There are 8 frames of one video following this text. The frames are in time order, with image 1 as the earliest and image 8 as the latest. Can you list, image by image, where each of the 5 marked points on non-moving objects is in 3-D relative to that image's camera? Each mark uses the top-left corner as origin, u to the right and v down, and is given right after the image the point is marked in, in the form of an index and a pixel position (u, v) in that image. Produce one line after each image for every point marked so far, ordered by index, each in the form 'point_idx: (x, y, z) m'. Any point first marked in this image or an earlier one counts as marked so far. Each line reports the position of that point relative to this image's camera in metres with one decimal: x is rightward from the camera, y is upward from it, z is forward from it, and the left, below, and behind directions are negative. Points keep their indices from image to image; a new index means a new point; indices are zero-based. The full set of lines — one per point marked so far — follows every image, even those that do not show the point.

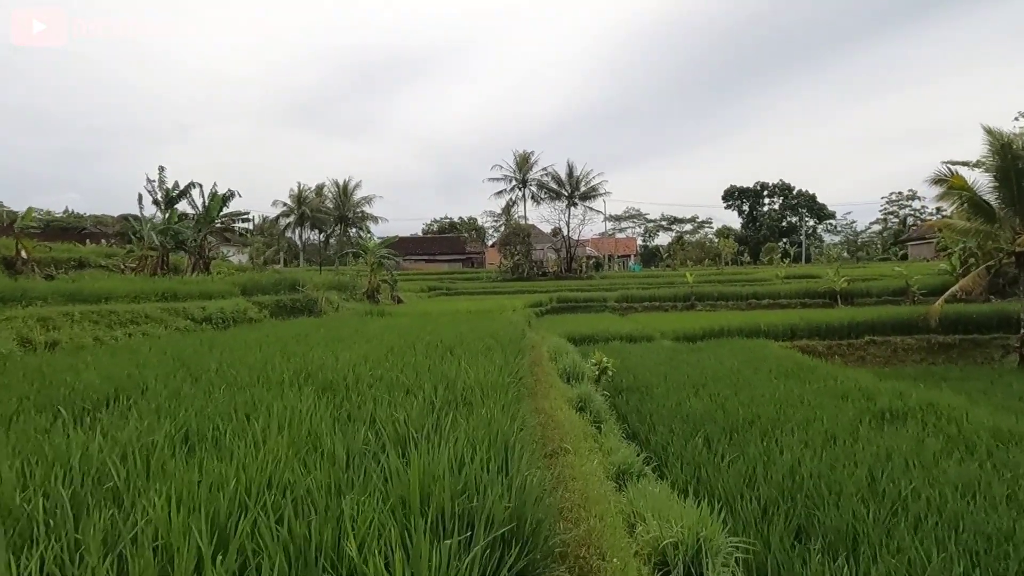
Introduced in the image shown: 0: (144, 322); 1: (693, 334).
0: (-4.4, -0.4, +7.9) m
1: (+3.3, -0.8, +12.1) m
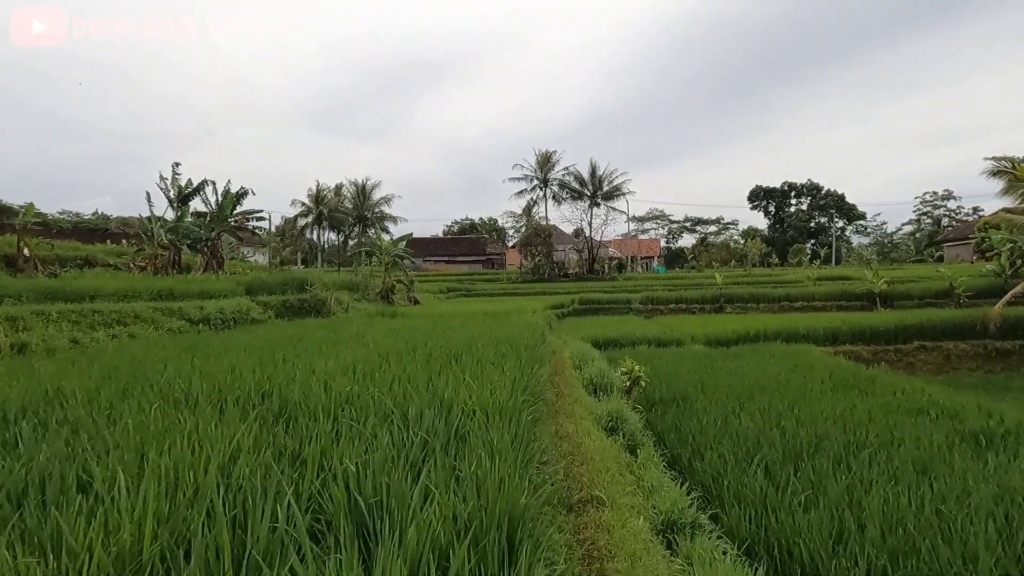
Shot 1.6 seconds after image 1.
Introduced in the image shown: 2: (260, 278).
0: (-4.2, -0.4, +7.3) m
1: (+3.6, -0.8, +11.2) m
2: (-4.5, +0.2, +11.7) m
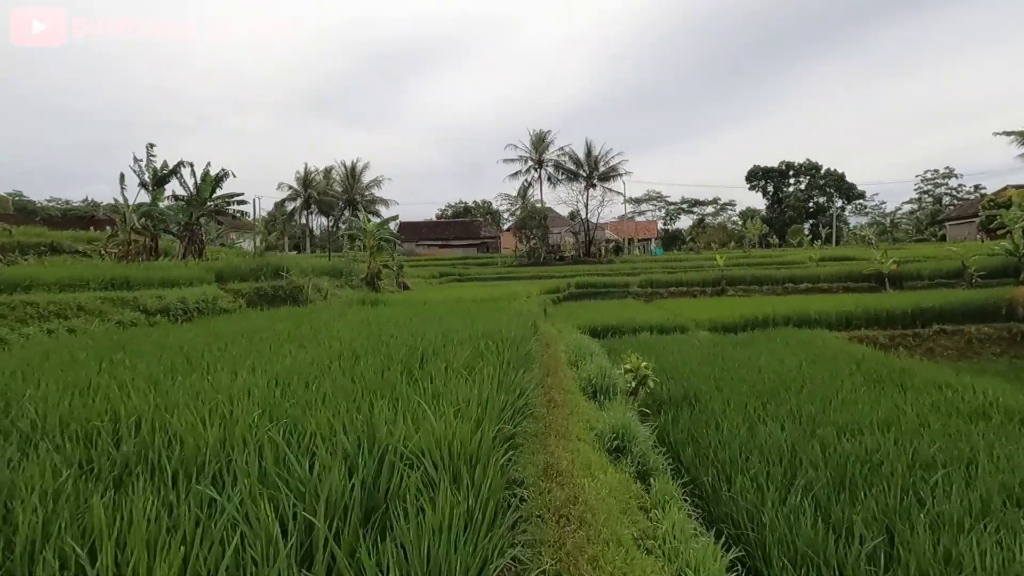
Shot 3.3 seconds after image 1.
0: (-4.3, -0.3, +6.5) m
1: (+3.5, -0.6, +10.5) m
2: (-4.6, +0.4, +10.9) m
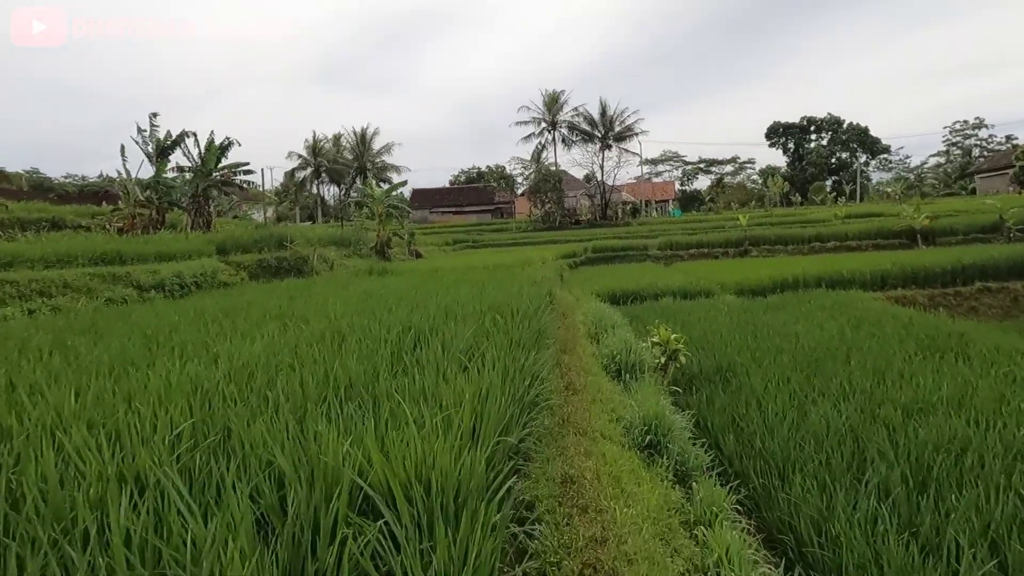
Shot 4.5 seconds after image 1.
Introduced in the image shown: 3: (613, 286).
0: (-4.2, -0.1, +6.1) m
1: (+3.7, 0.0, +9.9) m
2: (-4.4, +0.8, +10.5) m
3: (+1.5, 0.0, +9.6) m
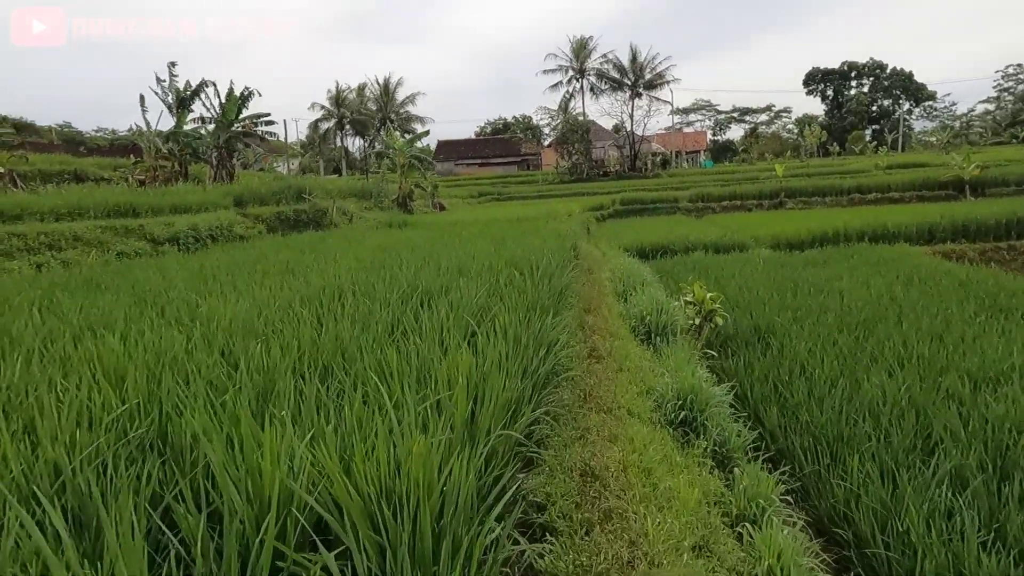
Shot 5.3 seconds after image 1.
0: (-4.0, +0.3, +5.9) m
1: (+4.0, +0.7, +9.4) m
2: (-4.0, +1.6, +10.2) m
3: (+1.8, +0.7, +9.2) m
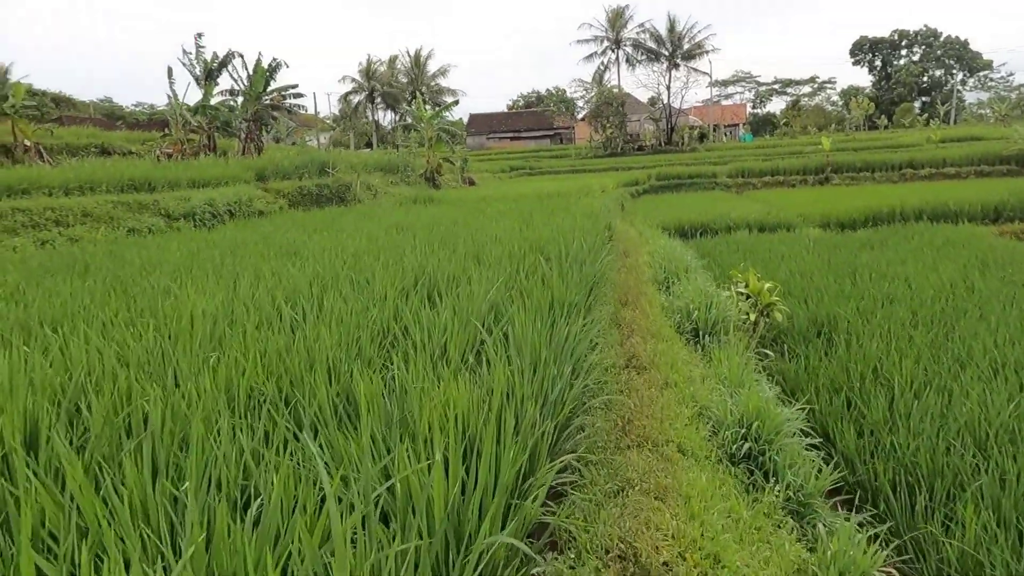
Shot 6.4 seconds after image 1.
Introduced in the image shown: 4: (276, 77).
0: (-3.7, +0.5, +5.7) m
1: (+4.4, +0.9, +8.7) m
2: (-3.6, +1.9, +9.9) m
3: (+2.2, +0.9, +8.7) m
4: (-5.4, +4.8, +14.9) m
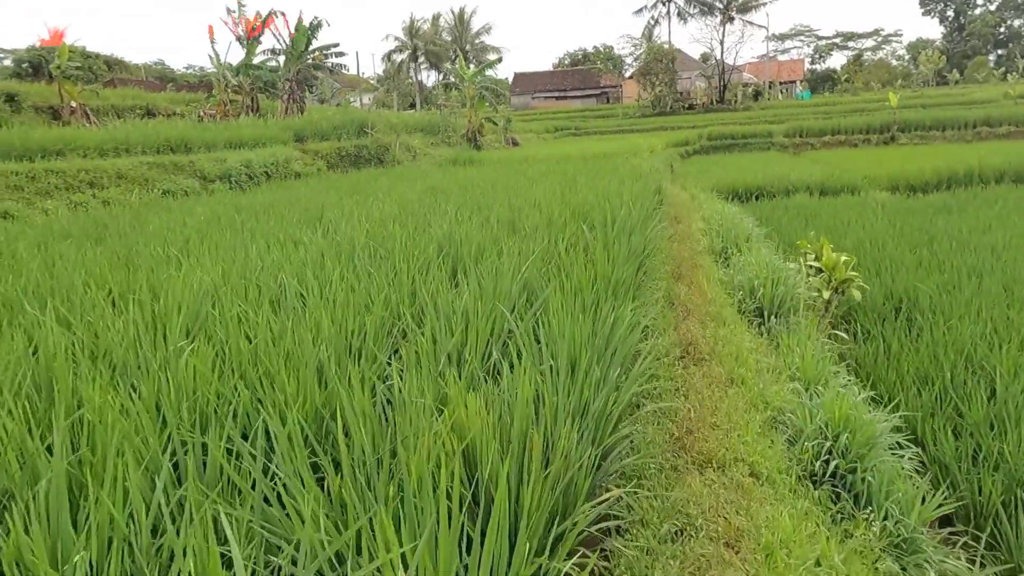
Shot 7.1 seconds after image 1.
0: (-3.4, +0.8, +5.6) m
1: (+5.0, +1.3, +8.1) m
2: (-2.9, +2.5, +9.7) m
3: (+2.7, +1.3, +8.1) m
4: (-4.4, +5.6, +14.7) m
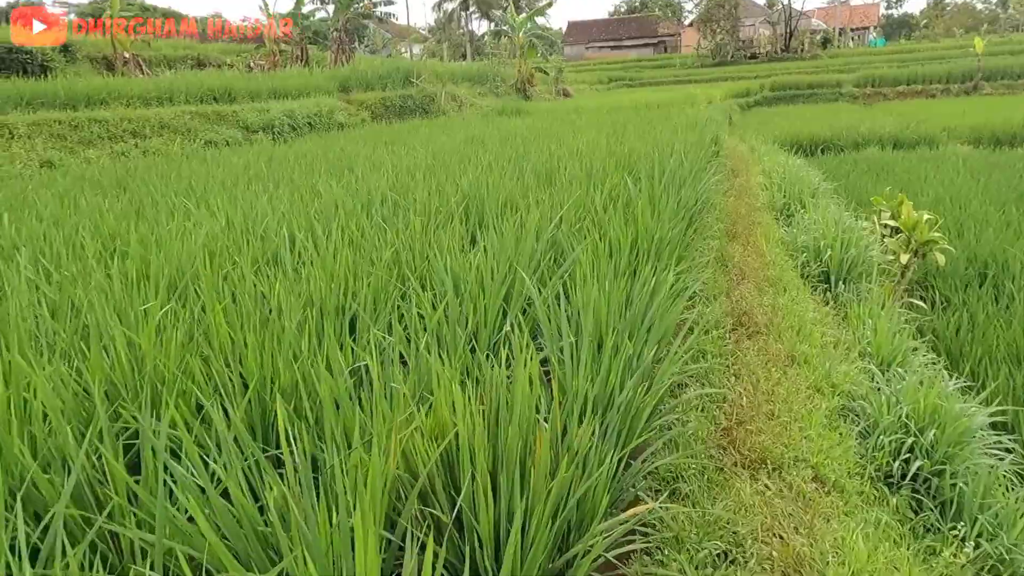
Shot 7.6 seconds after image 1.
0: (-3.0, +1.3, +5.5) m
1: (+5.5, +1.7, +7.4) m
2: (-2.2, +3.1, +9.5) m
3: (+3.3, +1.8, +7.6) m
4: (-3.2, +6.6, +14.4) m
